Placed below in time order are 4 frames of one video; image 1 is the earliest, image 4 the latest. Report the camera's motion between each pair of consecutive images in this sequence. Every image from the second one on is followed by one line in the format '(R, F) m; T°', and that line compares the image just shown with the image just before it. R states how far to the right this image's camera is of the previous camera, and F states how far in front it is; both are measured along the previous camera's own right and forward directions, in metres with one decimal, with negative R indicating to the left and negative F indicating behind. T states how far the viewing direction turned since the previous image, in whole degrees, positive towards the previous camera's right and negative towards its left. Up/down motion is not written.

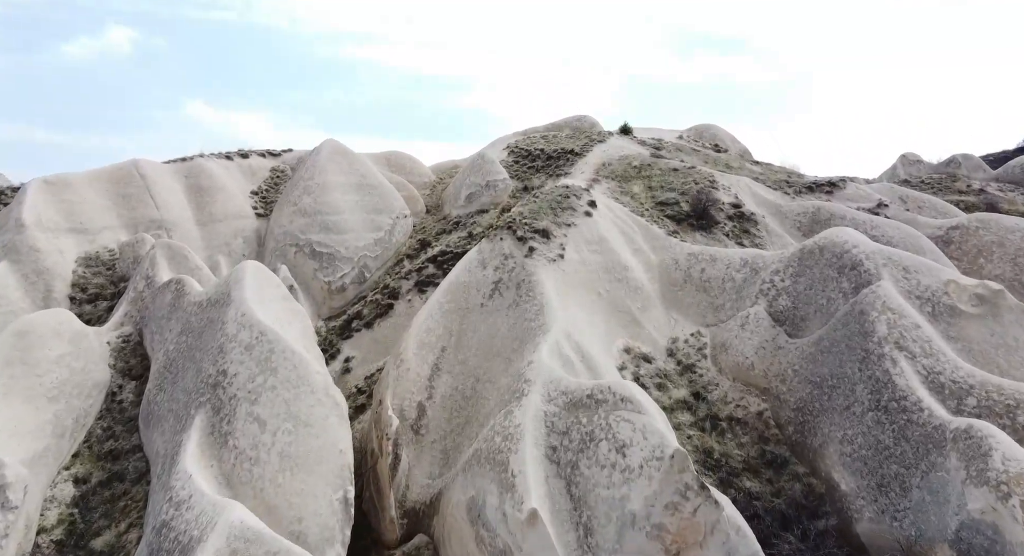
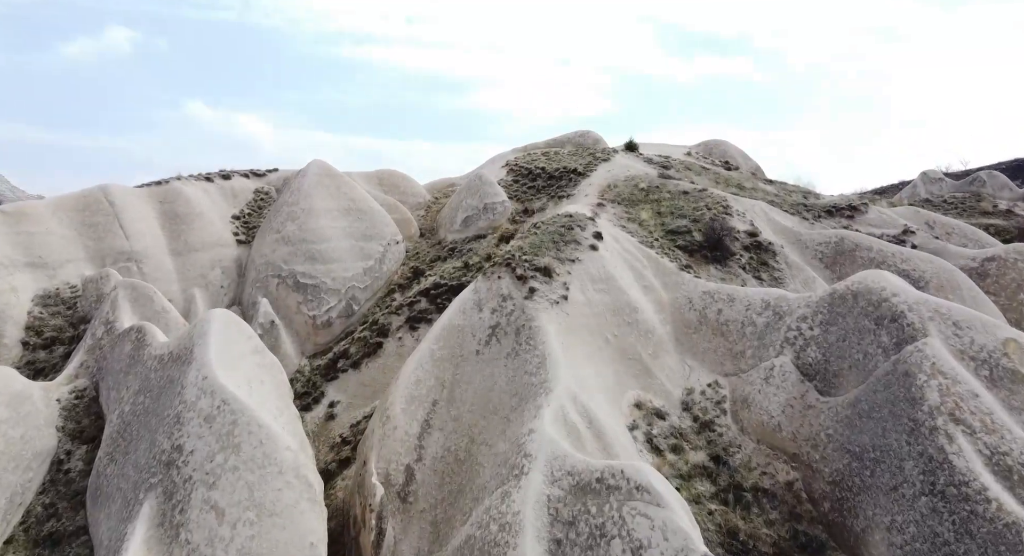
(0.0, +1.0) m; 0°
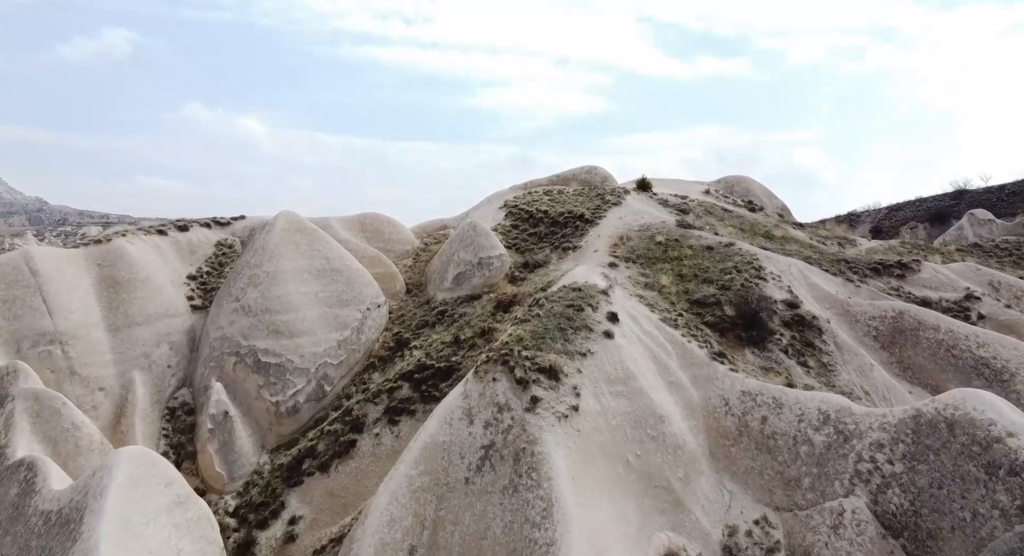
(0.0, +1.9) m; 0°
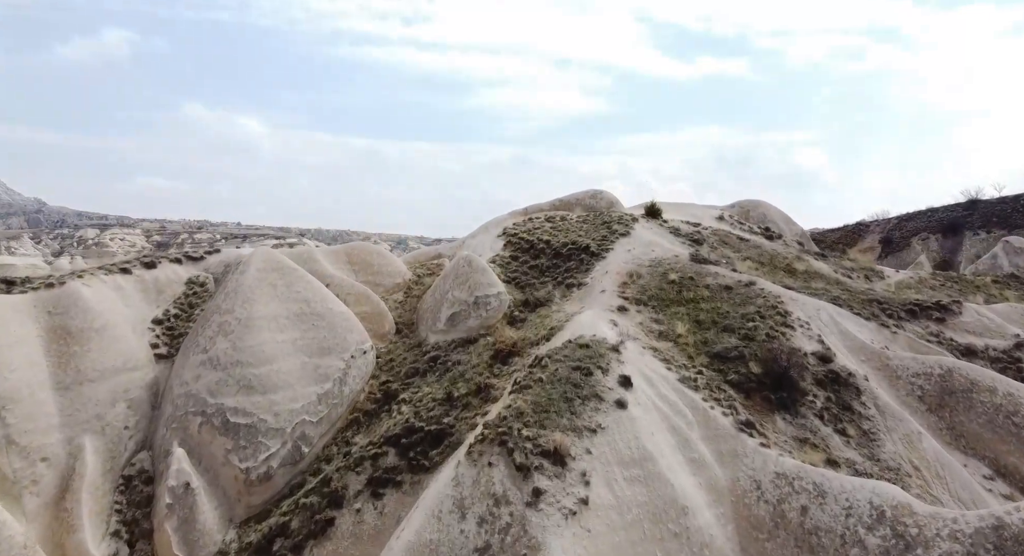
(0.0, +1.1) m; 0°
